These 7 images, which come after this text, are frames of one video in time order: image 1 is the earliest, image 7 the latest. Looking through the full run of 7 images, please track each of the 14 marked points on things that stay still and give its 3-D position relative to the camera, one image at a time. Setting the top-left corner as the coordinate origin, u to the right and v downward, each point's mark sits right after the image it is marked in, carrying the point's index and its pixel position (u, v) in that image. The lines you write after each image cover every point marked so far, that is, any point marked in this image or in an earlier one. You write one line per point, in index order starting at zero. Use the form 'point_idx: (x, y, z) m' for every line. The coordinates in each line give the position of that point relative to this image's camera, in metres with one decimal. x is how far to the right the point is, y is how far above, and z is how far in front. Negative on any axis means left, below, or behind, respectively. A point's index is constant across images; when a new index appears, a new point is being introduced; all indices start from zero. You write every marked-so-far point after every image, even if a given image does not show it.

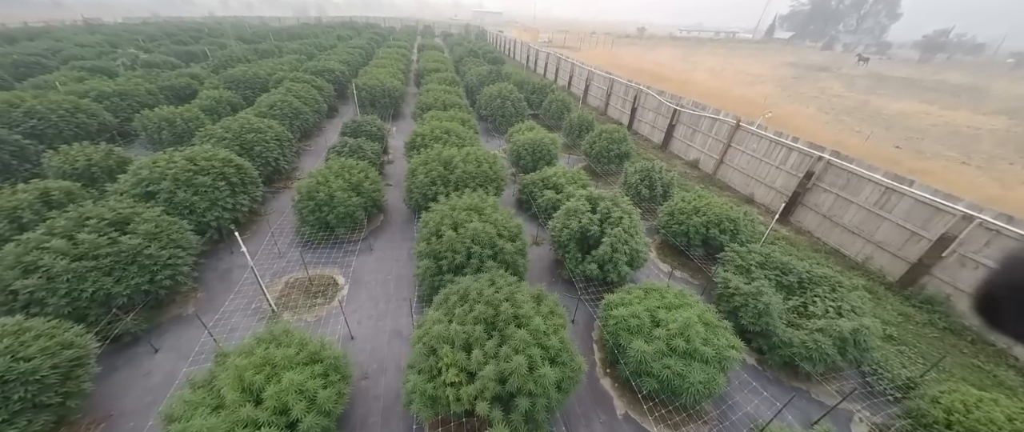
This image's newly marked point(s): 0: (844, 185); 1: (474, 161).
0: (+14.8, +1.4, +15.1) m
1: (-1.7, +2.4, +15.3) m
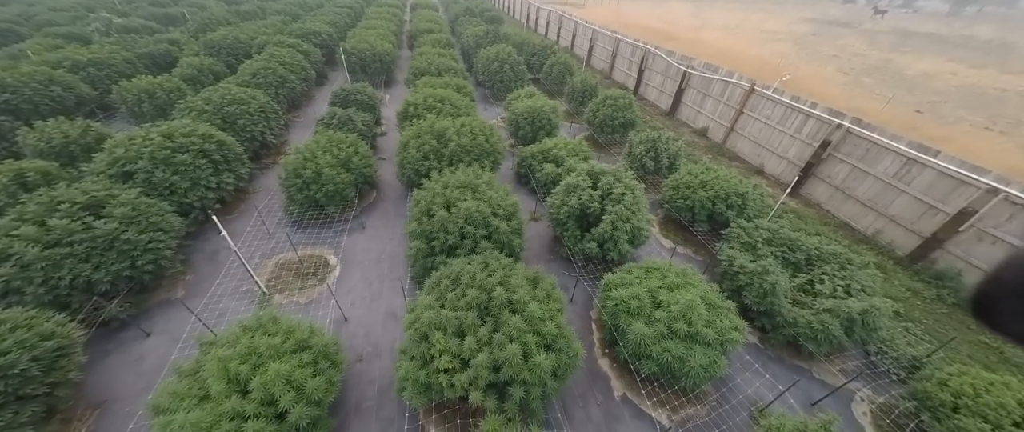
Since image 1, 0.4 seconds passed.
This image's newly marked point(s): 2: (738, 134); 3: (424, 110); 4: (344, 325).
0: (+14.6, +2.6, +14.3) m
1: (-1.8, +3.5, +14.4) m
2: (+13.3, +4.8, +20.0) m
3: (-4.4, +5.3, +16.9) m
4: (-5.1, -3.3, +10.4) m
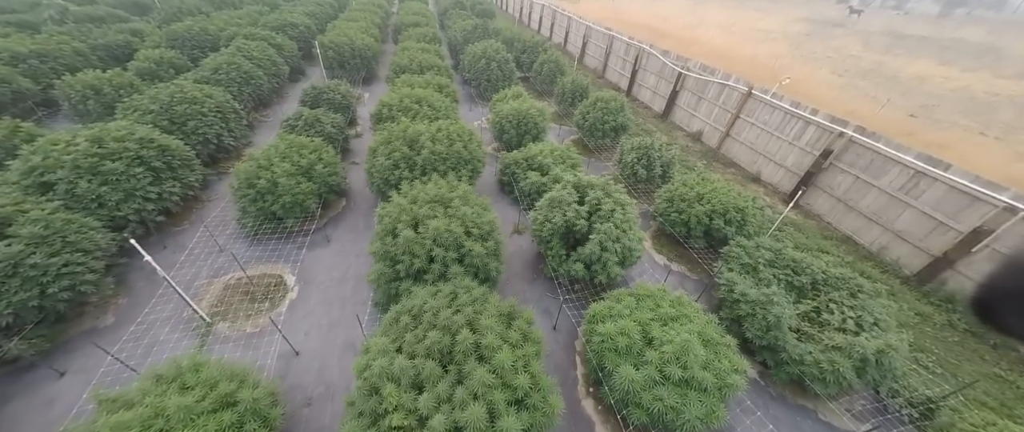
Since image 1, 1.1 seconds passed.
0: (+13.9, +2.0, +13.3) m
1: (-2.6, +3.0, +13.2) m
2: (+12.5, +4.3, +19.0) m
3: (-5.2, +4.8, +15.6) m
4: (-5.8, -3.8, +9.1) m
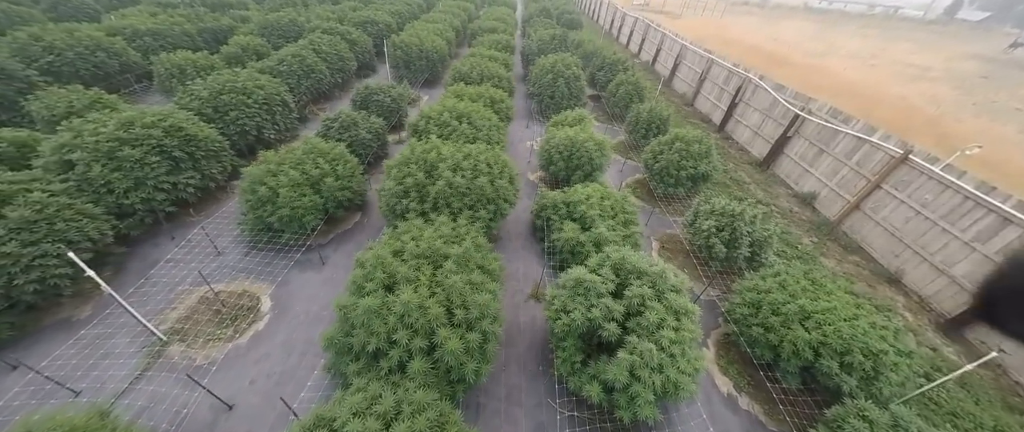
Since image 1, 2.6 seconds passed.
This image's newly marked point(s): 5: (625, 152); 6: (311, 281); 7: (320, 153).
0: (+14.4, -2.4, +8.1) m
1: (-1.4, +1.5, +11.0) m
2: (+14.5, 0.0, +13.9) m
3: (-3.1, +3.7, +13.8) m
4: (-6.4, -4.5, +7.6) m
5: (+6.4, +3.7, +19.3) m
6: (-6.3, -2.1, +10.7) m
7: (-6.8, +2.2, +11.9) m
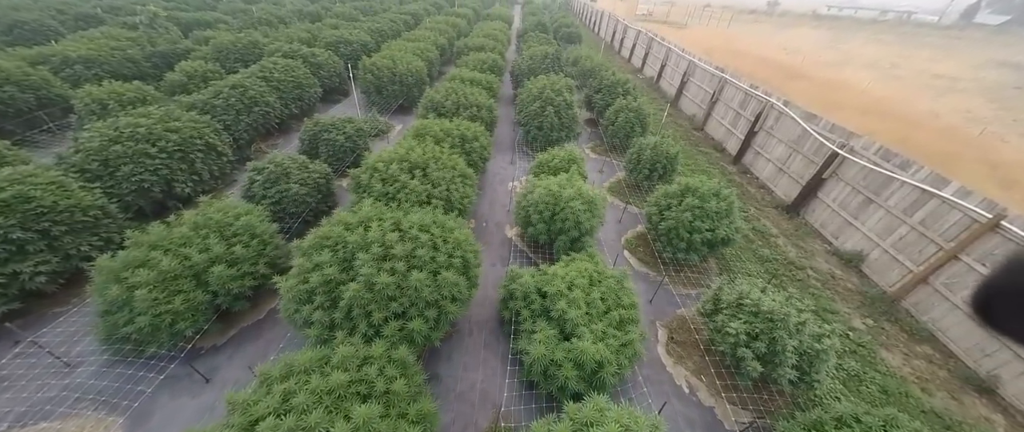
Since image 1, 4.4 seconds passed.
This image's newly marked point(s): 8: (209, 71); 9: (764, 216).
0: (+13.2, -4.7, +4.7) m
1: (-2.5, -0.9, +8.0) m
2: (+13.4, -2.5, +10.6) m
3: (-4.2, +1.2, +11.0) m
4: (-7.6, -6.9, +4.6) m
5: (+5.4, +1.1, +16.2) m
6: (-7.5, -4.5, +7.7) m
7: (-7.9, -0.3, +9.1) m
8: (-16.9, +8.1, +18.9) m
9: (+11.9, 0.0, +15.9) m
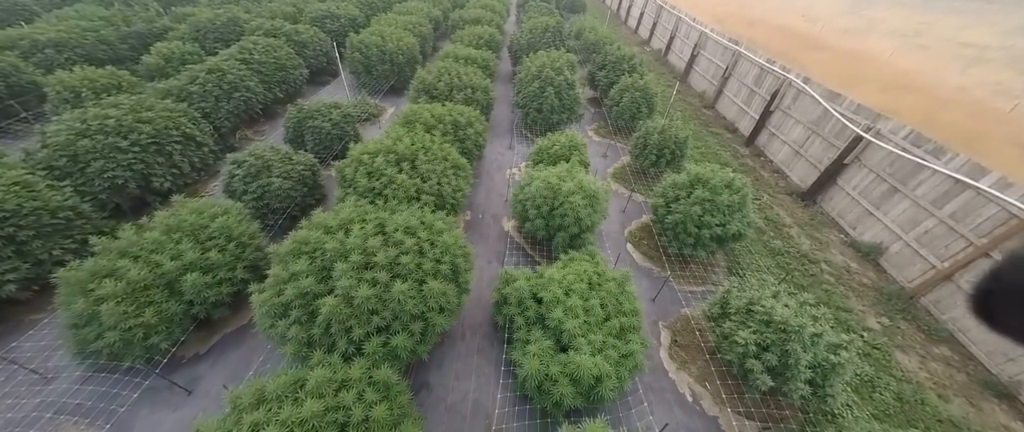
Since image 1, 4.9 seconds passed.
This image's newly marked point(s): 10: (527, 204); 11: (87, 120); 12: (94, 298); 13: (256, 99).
0: (+13.0, -4.9, +4.2) m
1: (-2.7, -1.1, +7.4) m
2: (+13.2, -2.3, +9.9) m
3: (-4.4, +1.3, +10.2) m
4: (-7.8, -7.3, +4.5) m
5: (+5.3, +1.6, +15.4) m
6: (-7.6, -4.6, +7.5) m
7: (-8.1, -0.4, +8.5) m
8: (-17.0, +8.6, +17.8) m
9: (+11.8, +0.5, +15.1) m
10: (+0.5, +0.3, +10.8) m
11: (-13.5, +3.1, +10.8) m
12: (-9.0, -1.7, +7.3) m
13: (-11.7, +5.3, +15.4) m
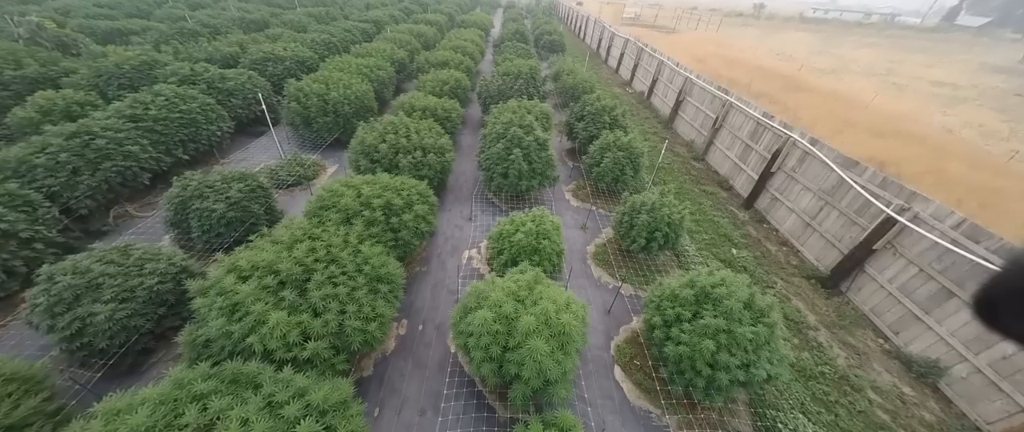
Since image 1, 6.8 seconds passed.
0: (+11.9, -7.4, +1.1) m
1: (-3.9, -3.9, +4.0) m
2: (+11.9, -5.2, +7.0) m
3: (-5.8, -1.8, +6.9) m
4: (-8.9, -9.9, +0.5) m
5: (+3.8, -1.8, +12.4) m
6: (-8.8, -7.5, +3.6) m
7: (-9.4, -3.3, +5.0) m
8: (-18.7, +4.9, +14.6) m
9: (+10.3, -2.8, +12.3) m
10: (-0.9, -2.7, +7.7) m
11: (-14.9, 0.0, +7.4) m
12: (-10.3, -4.5, +3.6) m
13: (-13.2, +1.8, +12.2) m
